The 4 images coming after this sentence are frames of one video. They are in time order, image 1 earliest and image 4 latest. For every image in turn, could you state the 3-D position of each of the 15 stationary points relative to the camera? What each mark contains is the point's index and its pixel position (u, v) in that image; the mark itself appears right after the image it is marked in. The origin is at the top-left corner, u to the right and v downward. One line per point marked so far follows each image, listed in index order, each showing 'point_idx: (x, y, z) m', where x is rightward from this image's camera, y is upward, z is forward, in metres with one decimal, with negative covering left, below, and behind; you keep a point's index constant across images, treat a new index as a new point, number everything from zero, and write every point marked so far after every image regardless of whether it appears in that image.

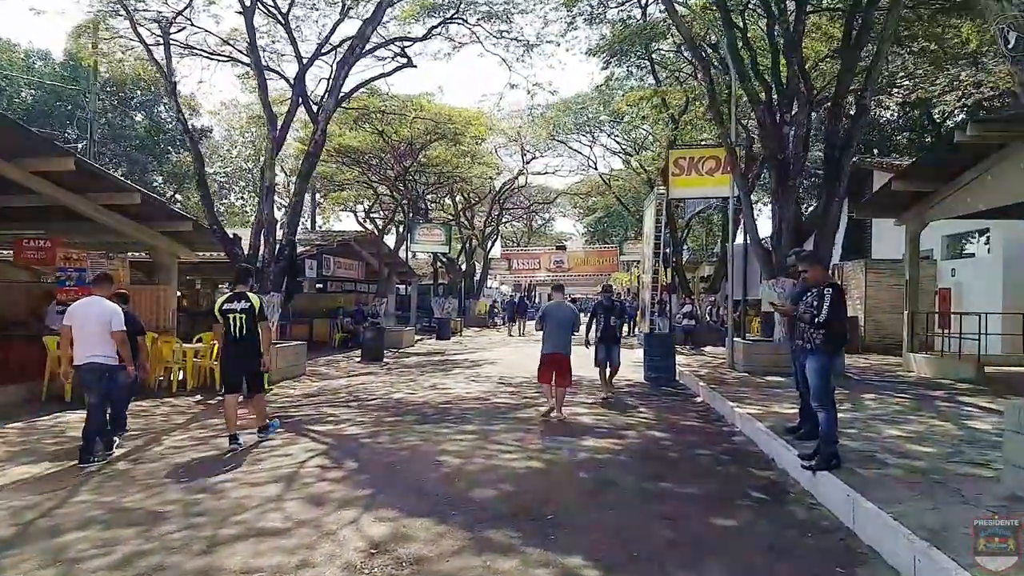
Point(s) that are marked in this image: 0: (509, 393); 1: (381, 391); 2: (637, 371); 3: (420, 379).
0: (-0.1, -2.3, +14.1) m
1: (-3.1, -2.4, +14.9) m
2: (+3.5, -2.4, +17.9) m
3: (-2.5, -2.4, +16.8) m
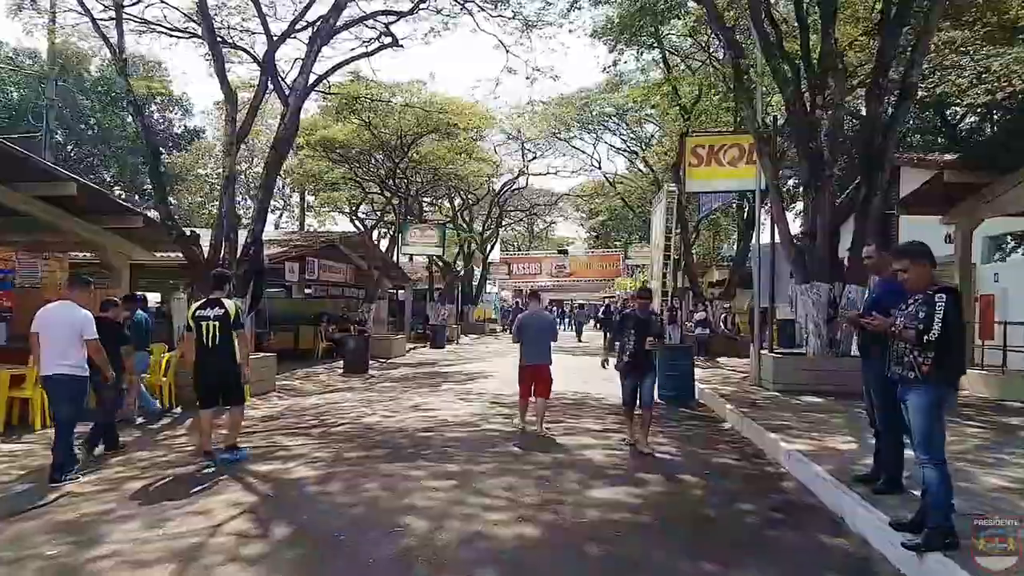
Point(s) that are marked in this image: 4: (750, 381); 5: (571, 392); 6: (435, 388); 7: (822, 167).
0: (-0.2, -2.4, +12.0) m
1: (-3.2, -2.5, +12.8) m
2: (+3.4, -2.5, +15.8) m
3: (-2.6, -2.5, +14.7) m
4: (+5.9, -2.3, +15.7) m
5: (+1.4, -2.5, +15.3) m
6: (-2.0, -2.5, +16.2) m
7: (+7.2, +2.8, +15.0) m
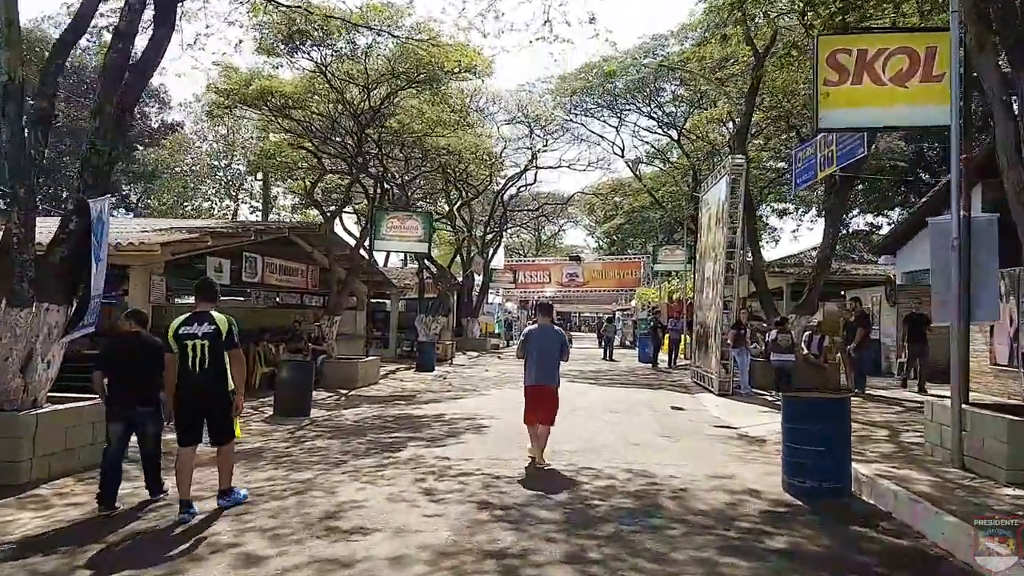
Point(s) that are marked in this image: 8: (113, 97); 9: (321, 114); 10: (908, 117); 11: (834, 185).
0: (-0.1, -2.4, +5.4) m
1: (-3.1, -2.5, +6.3) m
2: (+3.5, -2.6, +9.3) m
3: (-2.5, -2.5, +8.2) m
4: (+6.0, -2.4, +9.2) m
5: (+1.5, -2.5, +8.8) m
6: (-1.9, -2.6, +9.7) m
7: (+7.4, +2.7, +8.5) m
8: (-5.7, +2.8, +9.3) m
9: (-6.0, +5.4, +19.8) m
10: (+5.6, +2.4, +9.1) m
11: (+9.3, +2.9, +18.5) m
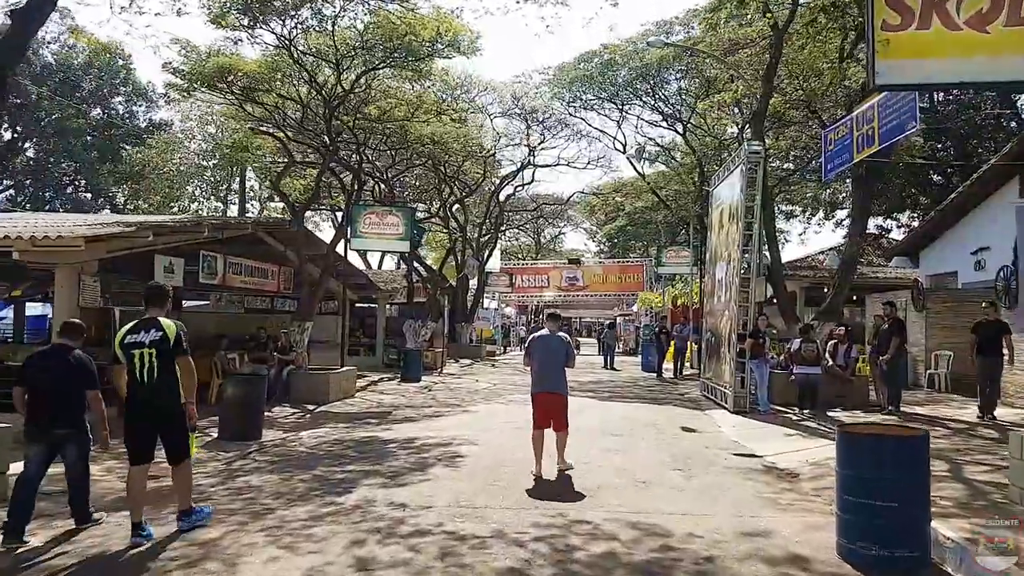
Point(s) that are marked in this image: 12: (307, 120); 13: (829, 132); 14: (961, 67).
0: (-0.4, -2.4, +3.4) m
1: (-3.4, -2.4, +4.3) m
2: (+3.2, -2.6, +7.2) m
3: (-2.8, -2.5, +6.2) m
4: (+5.7, -2.4, +7.1) m
5: (+1.2, -2.6, +6.7) m
6: (-2.2, -2.6, +7.6) m
7: (+7.1, +2.7, +6.5) m
8: (-6.0, +2.8, +7.3) m
9: (-6.3, +5.3, +17.8) m
10: (+5.3, +2.4, +7.1) m
11: (+9.0, +2.8, +16.5) m
12: (-6.0, +4.9, +18.4) m
13: (+6.3, +3.1, +12.7) m
14: (+5.0, +2.5, +7.1) m
